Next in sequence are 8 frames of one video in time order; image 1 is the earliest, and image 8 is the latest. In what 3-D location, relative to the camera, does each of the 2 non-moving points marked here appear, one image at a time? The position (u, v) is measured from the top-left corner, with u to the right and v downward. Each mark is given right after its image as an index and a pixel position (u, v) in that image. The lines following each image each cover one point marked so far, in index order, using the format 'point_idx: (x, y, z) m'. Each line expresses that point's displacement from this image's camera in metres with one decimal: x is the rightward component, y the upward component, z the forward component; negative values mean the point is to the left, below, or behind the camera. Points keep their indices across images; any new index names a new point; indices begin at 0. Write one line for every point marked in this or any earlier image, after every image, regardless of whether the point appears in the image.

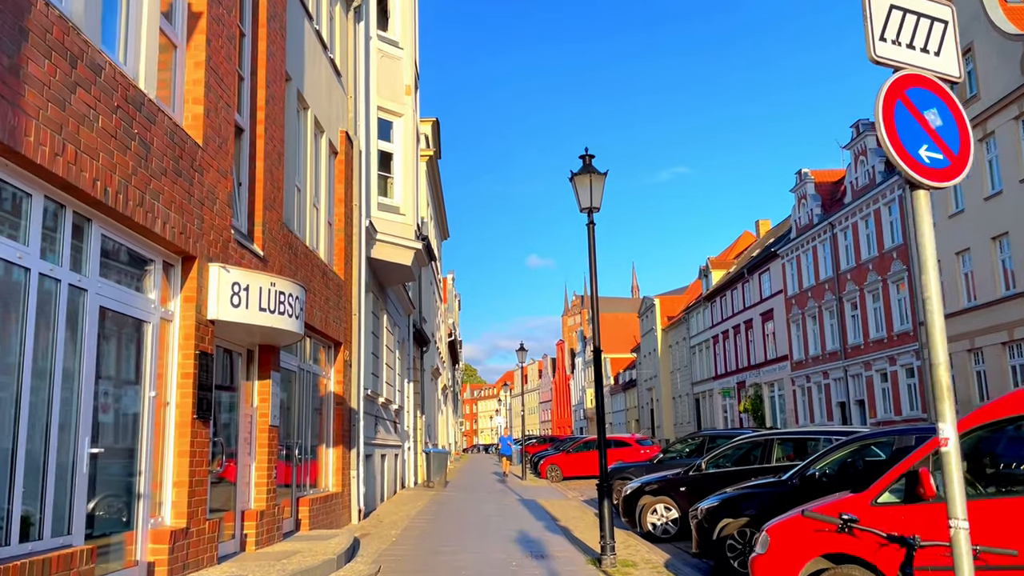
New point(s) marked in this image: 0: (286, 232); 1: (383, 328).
0: (-2.8, +0.7, +10.0) m
1: (-2.8, -0.8, +17.9) m
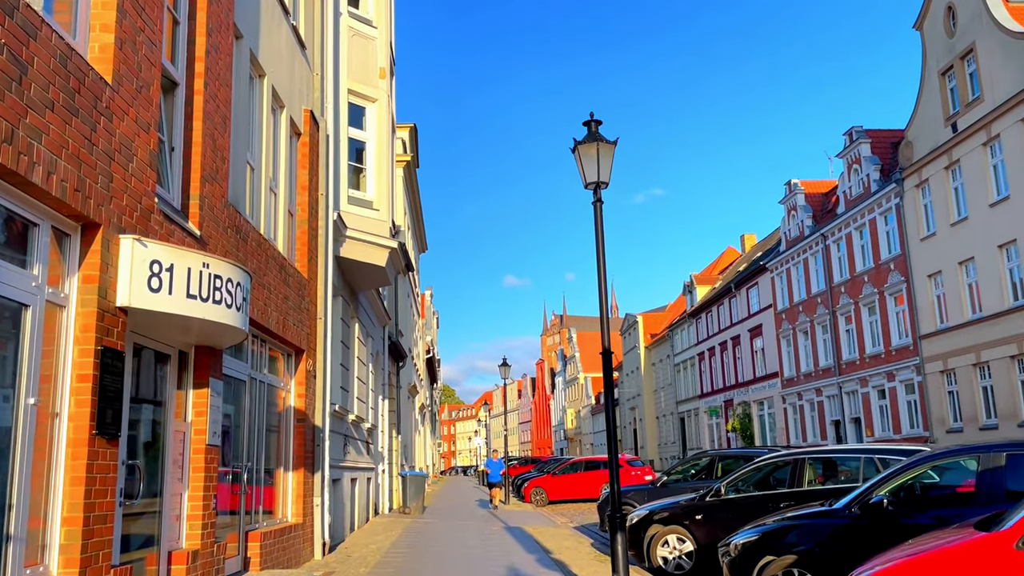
0: (-2.9, +0.8, +8.4) m
1: (-3.1, -1.0, +16.3) m
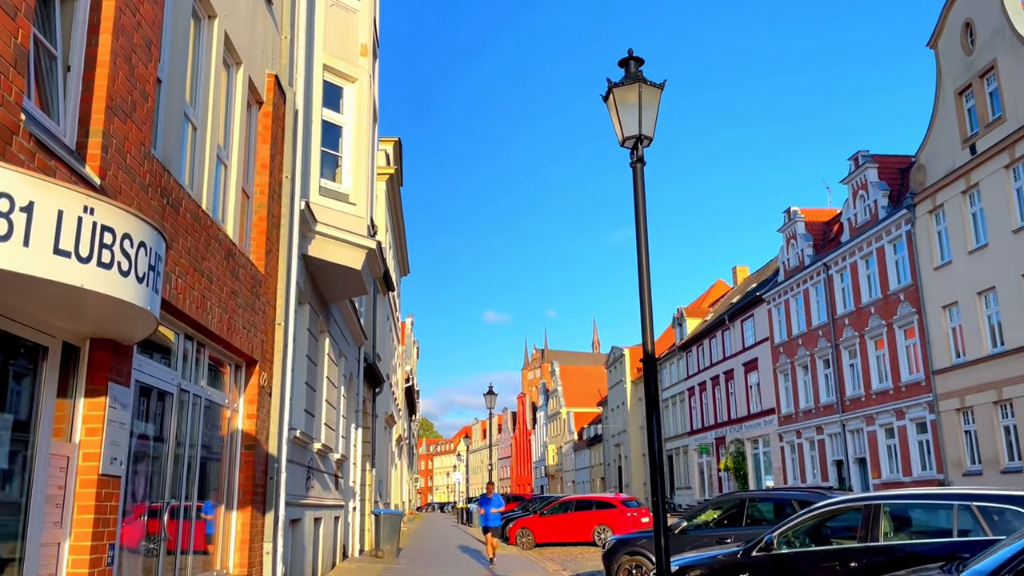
0: (-2.8, +0.9, +6.4) m
1: (-3.2, -1.1, +14.2) m
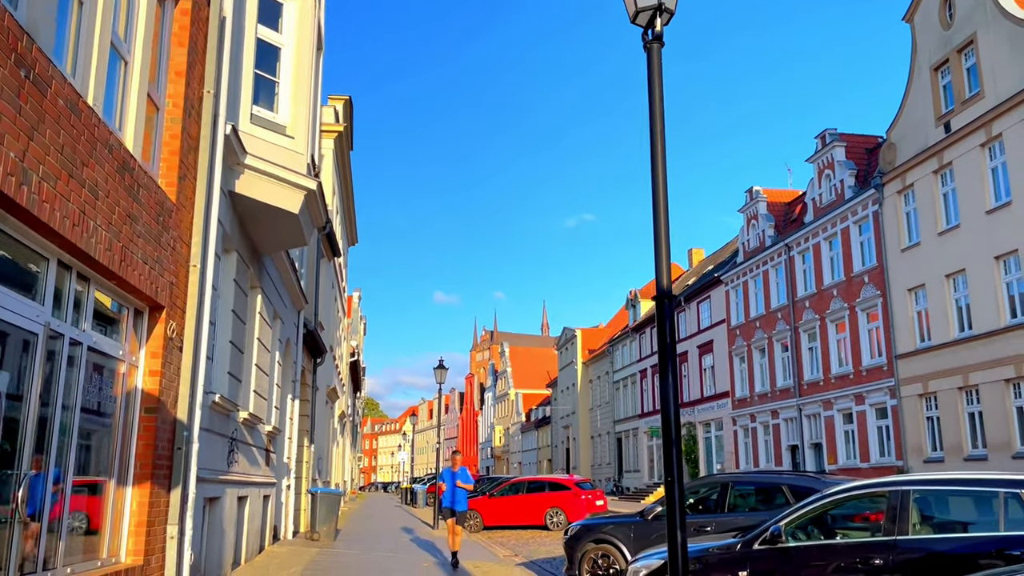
0: (-2.9, +1.5, +4.8) m
1: (-3.9, -0.4, +12.5) m
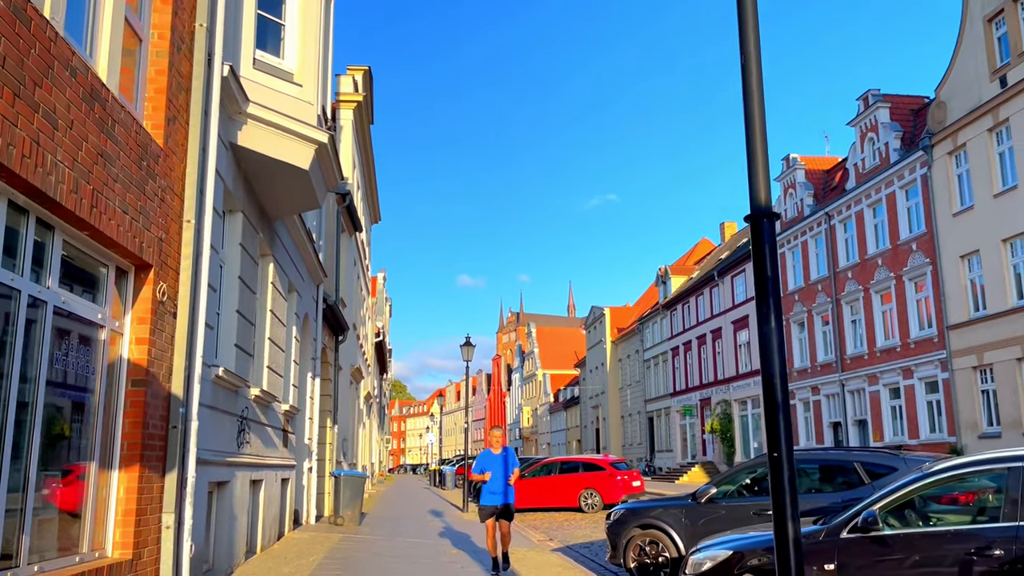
0: (-2.7, +1.8, +3.8) m
1: (-3.5, +0.1, +11.6) m
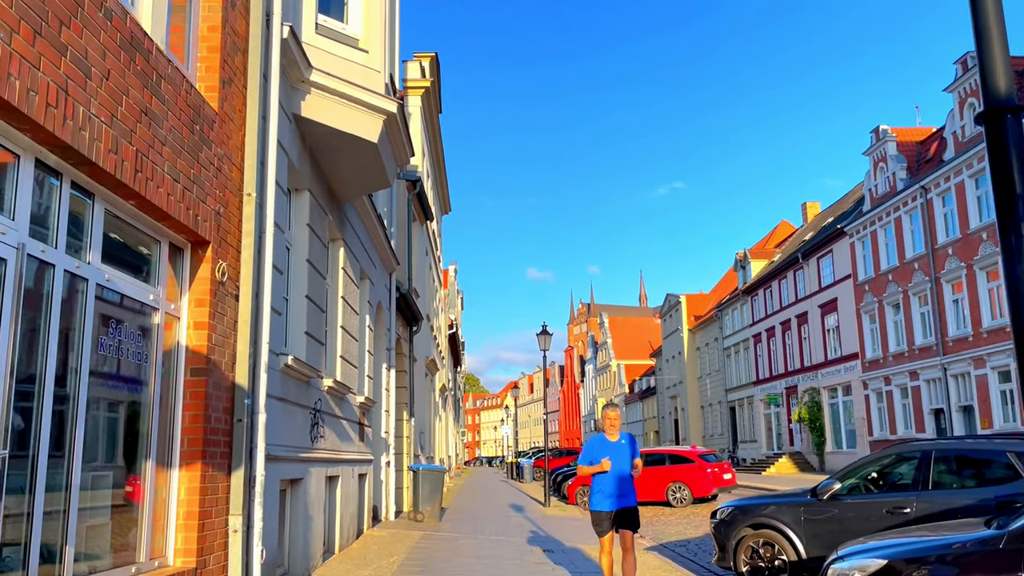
0: (-2.3, +1.9, +3.1) m
1: (-2.3, +0.3, +11.0) m
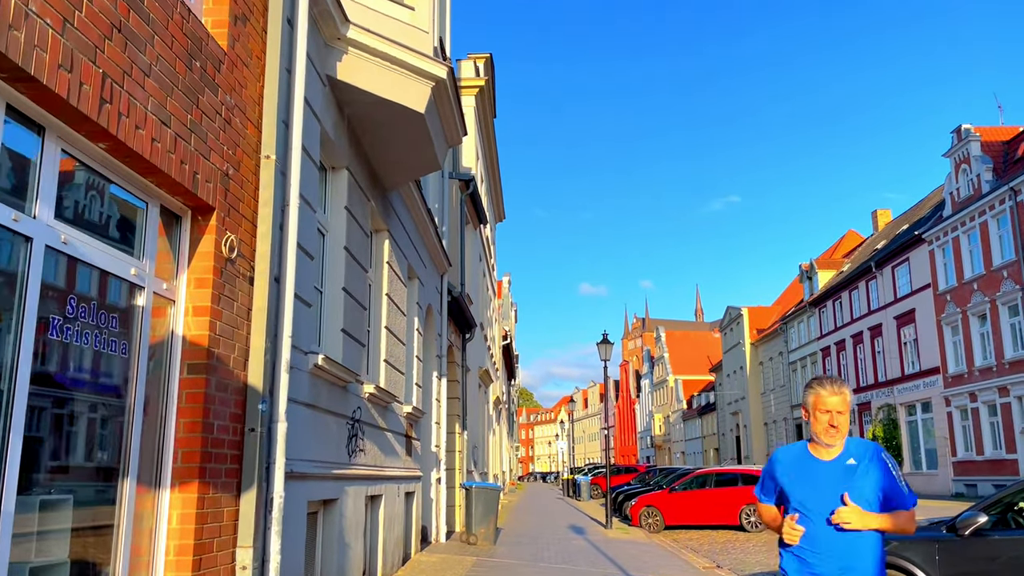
0: (-2.0, +2.1, +2.0) m
1: (-1.6, +0.3, +9.9) m
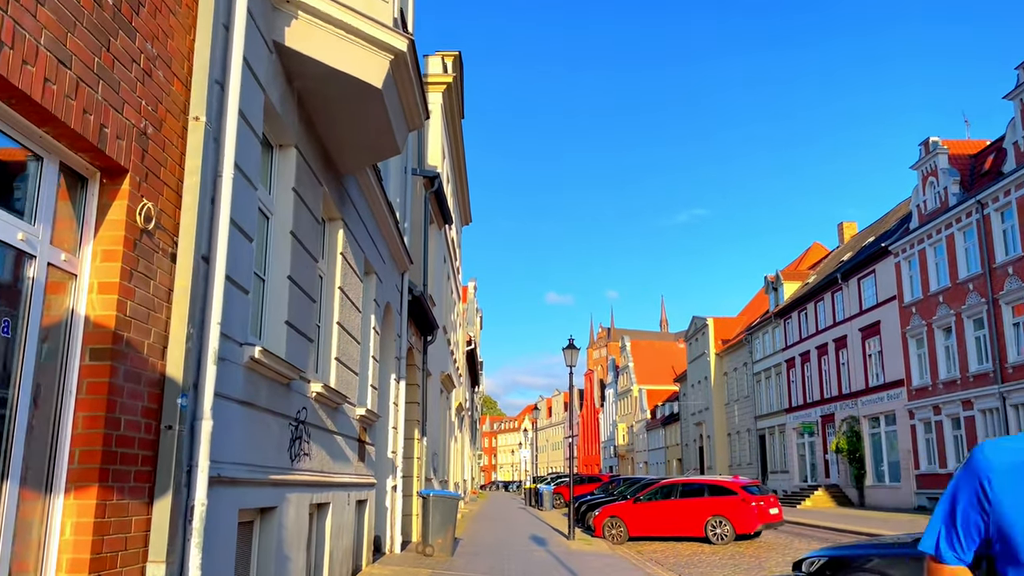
0: (-2.1, +2.3, +1.4) m
1: (-2.0, +0.4, +9.2) m
